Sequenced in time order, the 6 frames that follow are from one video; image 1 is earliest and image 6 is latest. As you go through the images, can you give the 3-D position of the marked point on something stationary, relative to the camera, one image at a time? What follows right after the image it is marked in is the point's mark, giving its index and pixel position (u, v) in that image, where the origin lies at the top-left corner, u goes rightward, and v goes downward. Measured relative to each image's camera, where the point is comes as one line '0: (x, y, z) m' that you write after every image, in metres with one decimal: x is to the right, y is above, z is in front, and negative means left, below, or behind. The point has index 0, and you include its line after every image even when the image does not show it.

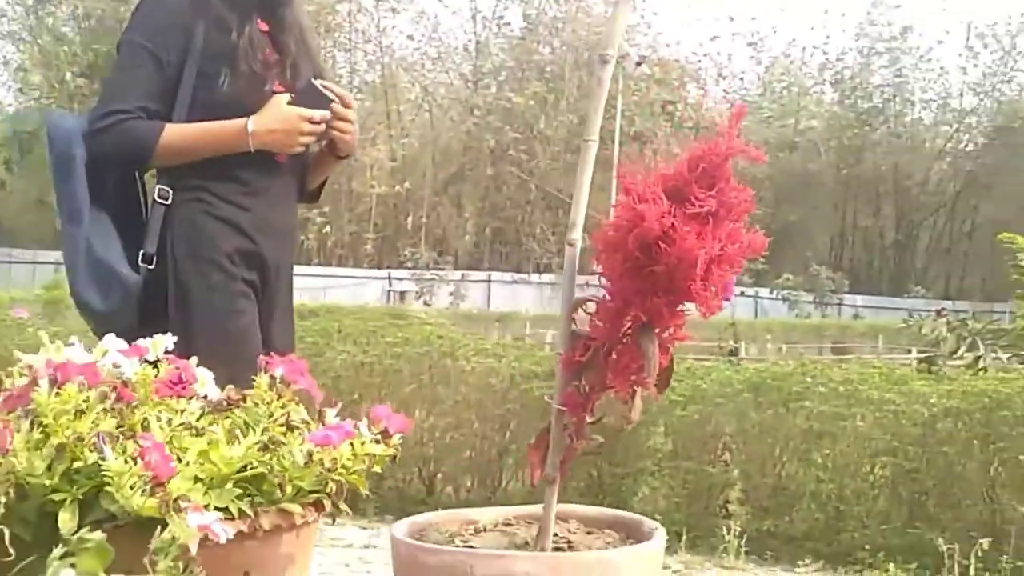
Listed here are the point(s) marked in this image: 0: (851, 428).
0: (+1.4, -0.5, +4.8) m
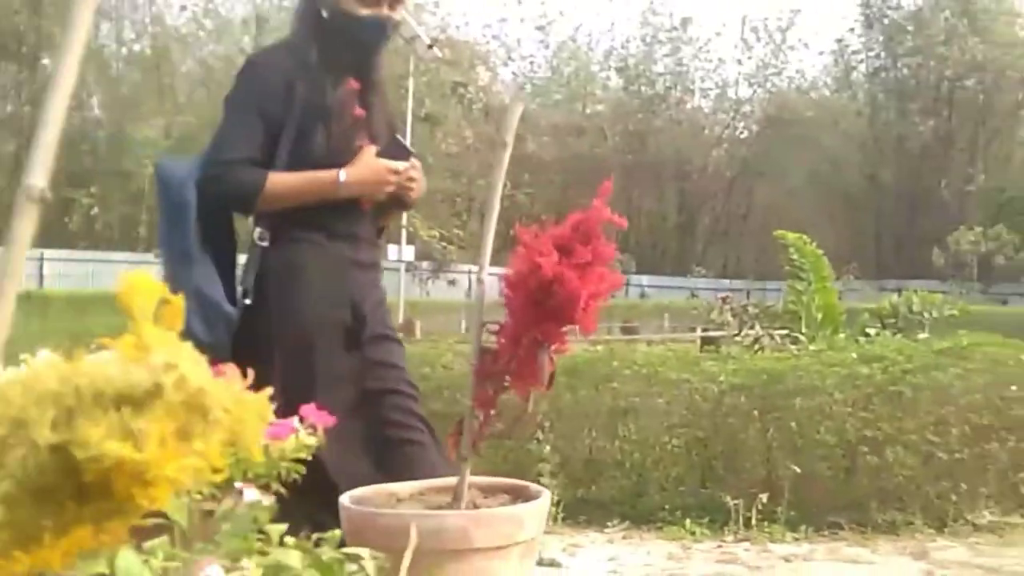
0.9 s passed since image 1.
0: (+0.7, -0.5, +5.5) m
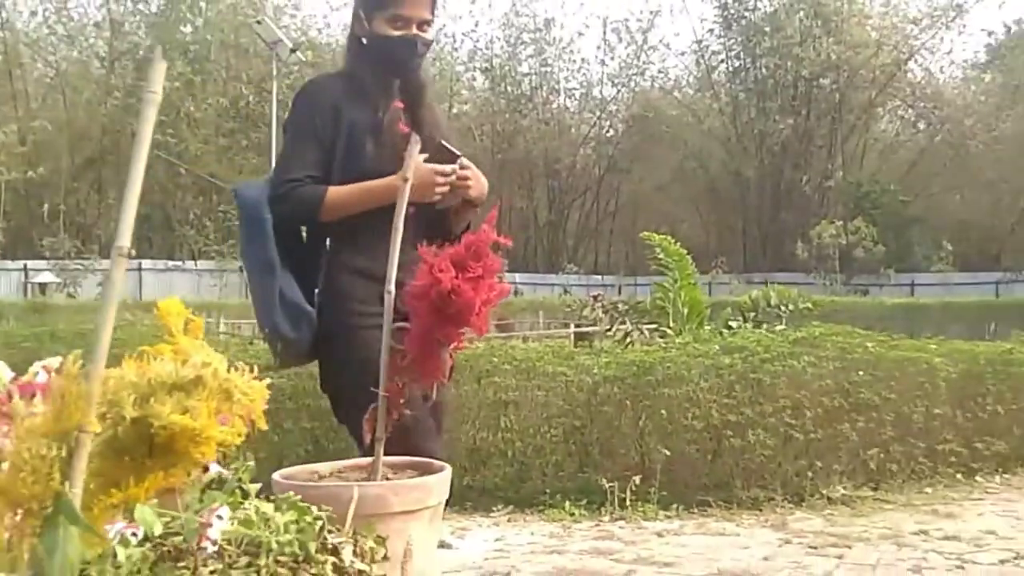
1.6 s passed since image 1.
0: (+0.1, -0.5, +5.8) m
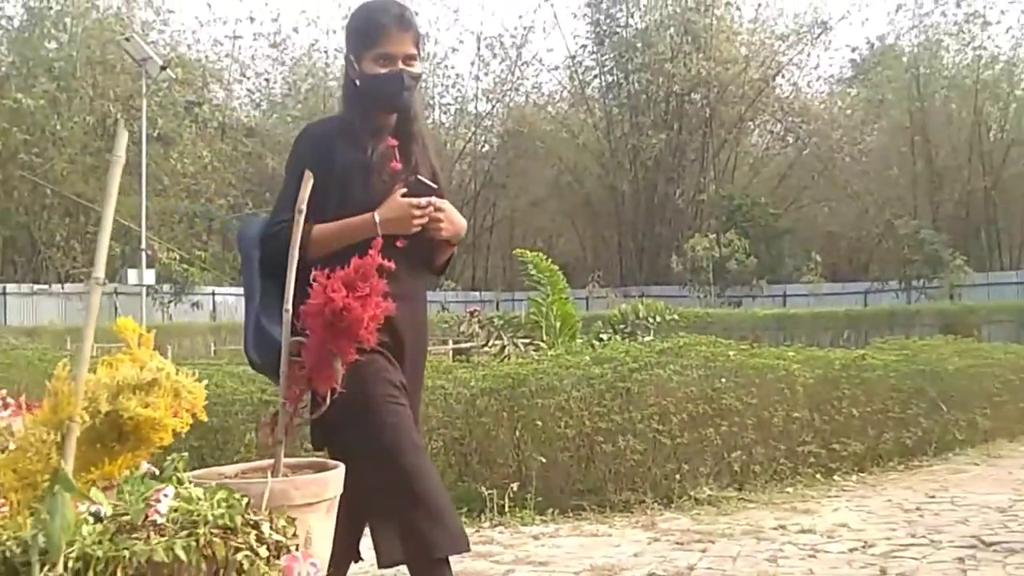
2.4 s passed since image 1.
0: (-0.5, -0.6, +6.1) m
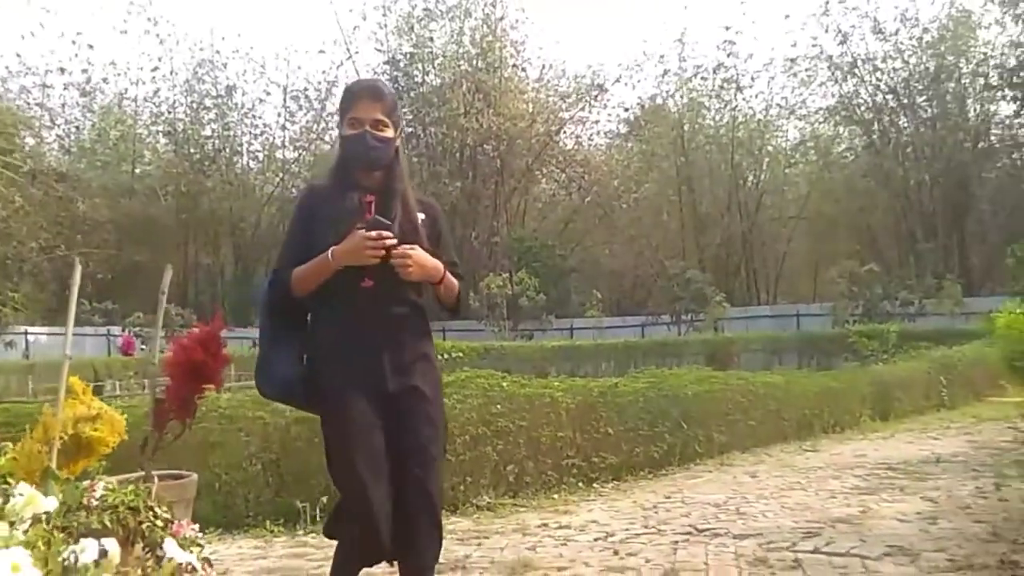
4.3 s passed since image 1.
0: (-1.6, -0.9, +7.1) m
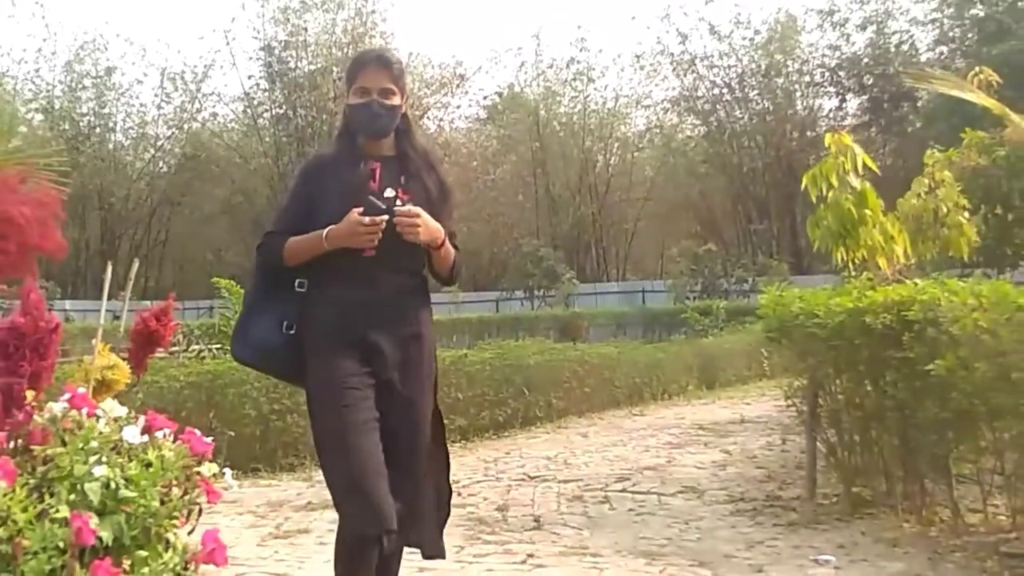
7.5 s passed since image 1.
0: (-2.5, -0.7, +8.0) m
